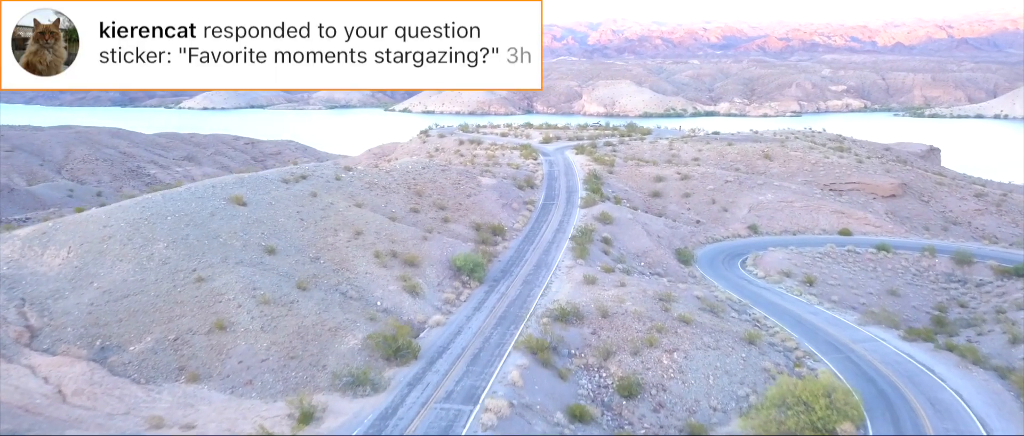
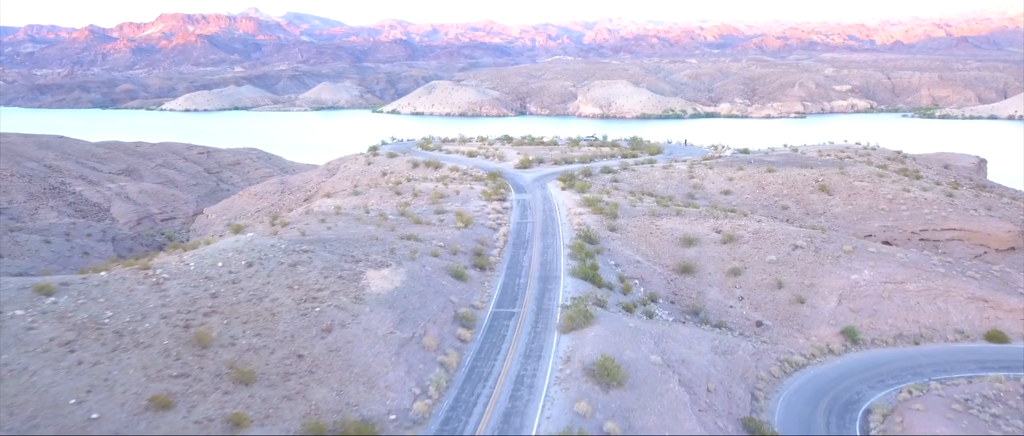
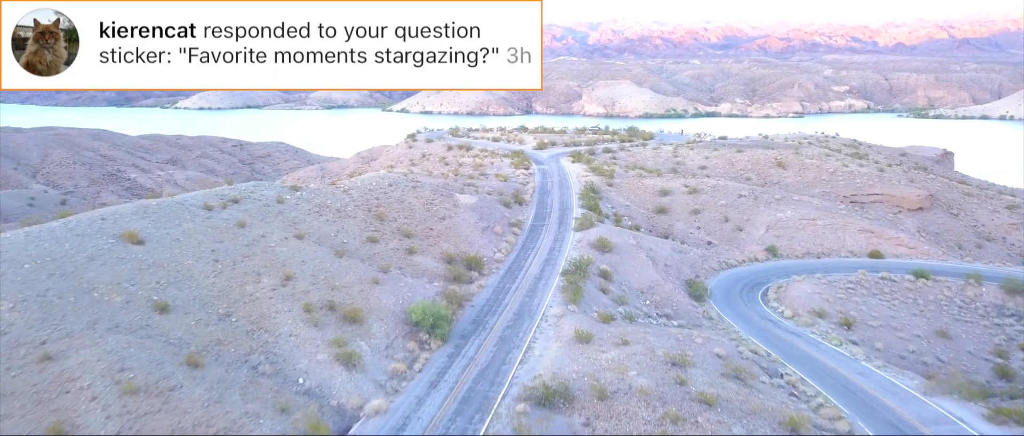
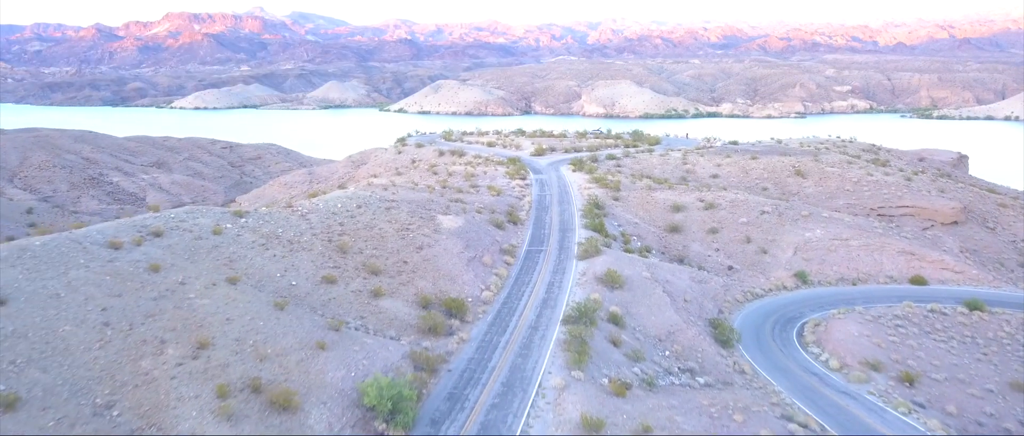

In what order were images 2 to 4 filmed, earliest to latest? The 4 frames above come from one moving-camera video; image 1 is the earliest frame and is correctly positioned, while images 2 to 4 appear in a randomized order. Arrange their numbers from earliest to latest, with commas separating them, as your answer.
3, 4, 2
